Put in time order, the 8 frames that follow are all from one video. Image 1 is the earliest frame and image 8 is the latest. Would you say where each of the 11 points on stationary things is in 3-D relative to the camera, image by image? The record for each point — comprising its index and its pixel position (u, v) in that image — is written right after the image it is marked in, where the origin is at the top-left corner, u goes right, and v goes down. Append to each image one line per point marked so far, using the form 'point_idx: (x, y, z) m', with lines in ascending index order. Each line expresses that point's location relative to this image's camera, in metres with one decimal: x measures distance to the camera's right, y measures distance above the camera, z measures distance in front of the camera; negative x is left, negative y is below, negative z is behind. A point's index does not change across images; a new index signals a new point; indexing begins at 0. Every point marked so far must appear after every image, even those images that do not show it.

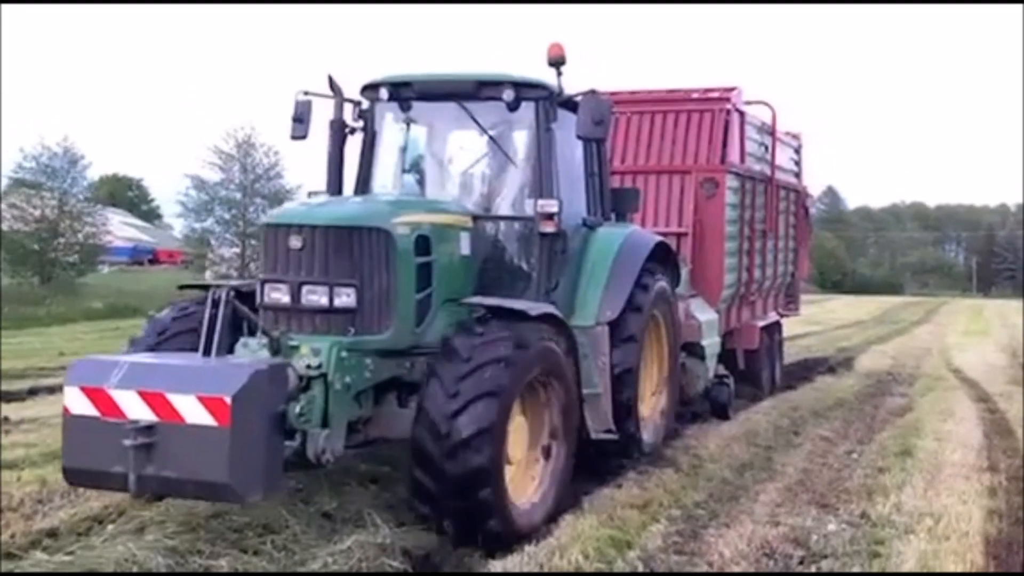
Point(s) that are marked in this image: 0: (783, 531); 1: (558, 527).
0: (+1.0, -0.9, +6.1) m
1: (+0.2, -0.9, +5.8) m
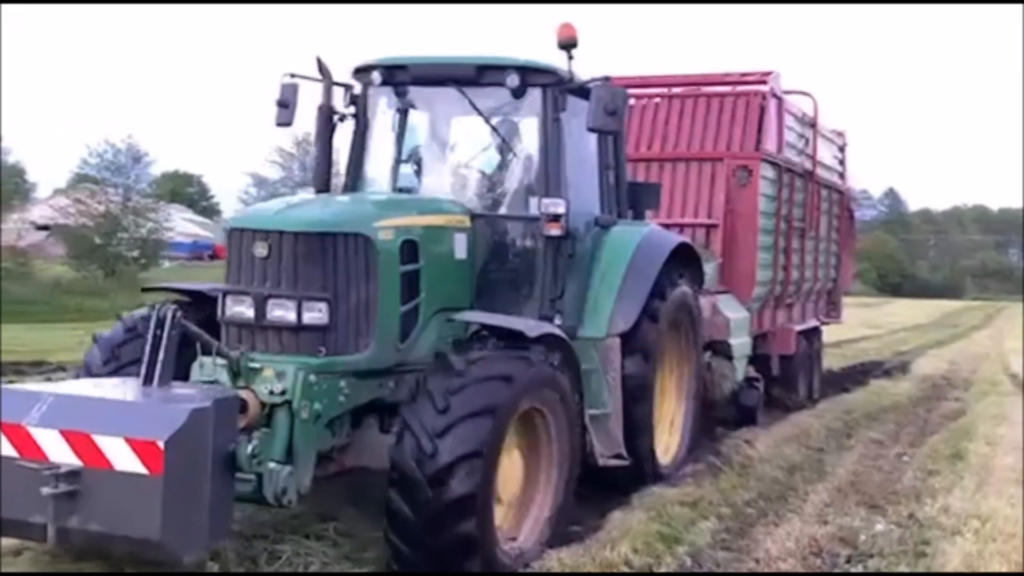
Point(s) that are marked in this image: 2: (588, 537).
0: (+1.2, -0.9, +6.2) m
1: (+0.4, -0.9, +5.9) m
2: (+0.3, -0.9, +5.8) m
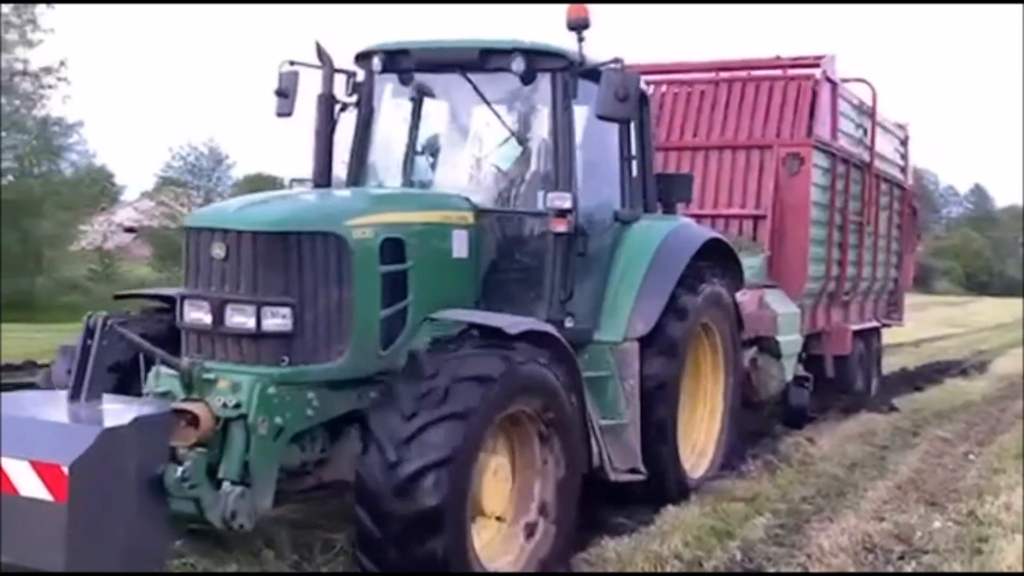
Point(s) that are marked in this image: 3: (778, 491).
0: (+1.4, -0.9, +6.2) m
1: (+0.6, -0.9, +6.0) m
2: (+0.5, -0.9, +5.9) m
3: (+1.1, -0.8, +6.5) m
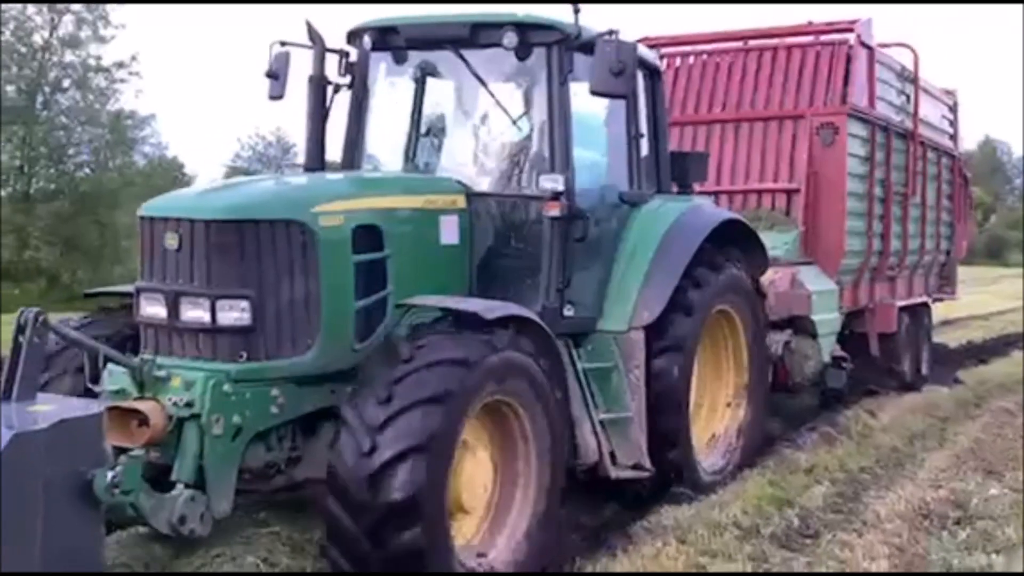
0: (+1.7, -0.8, +6.2) m
1: (+0.8, -0.8, +6.1) m
2: (+0.7, -0.8, +6.0) m
3: (+1.3, -0.7, +6.6) m
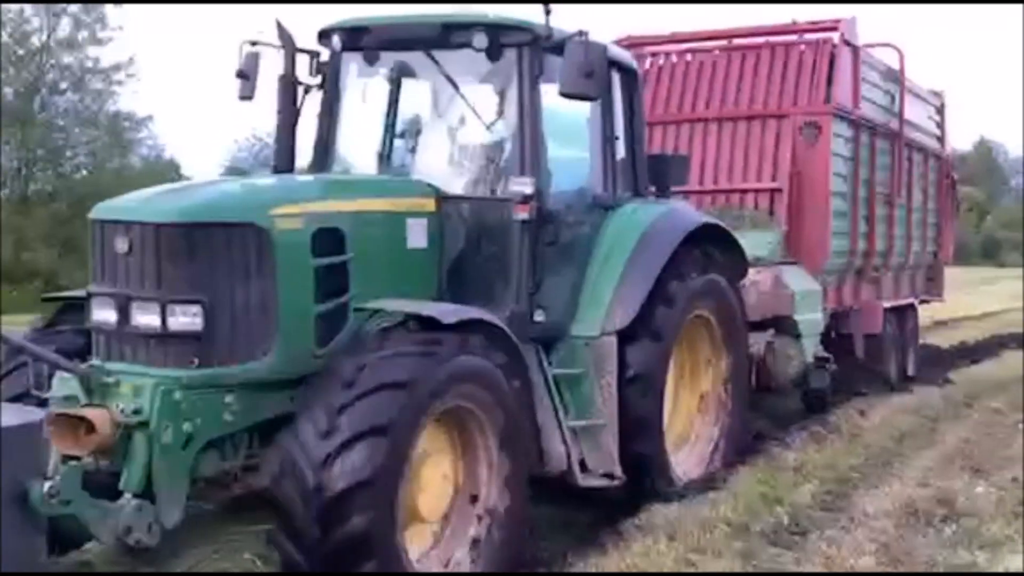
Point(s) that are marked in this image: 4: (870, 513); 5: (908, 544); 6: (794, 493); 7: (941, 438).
0: (+1.6, -0.8, +6.3) m
1: (+0.8, -0.8, +6.1) m
2: (+0.6, -0.8, +6.0) m
3: (+1.3, -0.7, +6.6) m
4: (+1.3, -0.8, +5.9) m
5: (+1.4, -0.9, +5.6) m
6: (+1.1, -0.8, +6.1) m
7: (+1.9, -0.7, +7.1) m
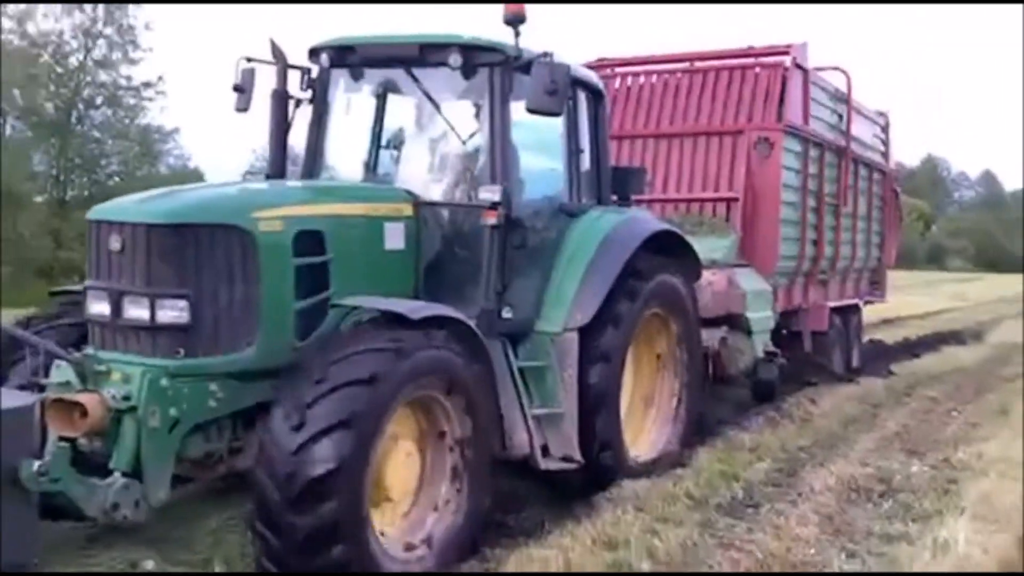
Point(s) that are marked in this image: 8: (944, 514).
0: (+1.6, -0.8, +7.2) m
1: (+0.8, -0.8, +7.1) m
2: (+0.6, -0.8, +7.0) m
3: (+1.3, -0.7, +7.6) m
4: (+1.3, -0.9, +6.9) m
5: (+1.4, -0.9, +6.6) m
6: (+1.1, -0.8, +7.1) m
7: (+1.9, -0.7, +8.0) m
8: (+1.8, -0.9, +6.5) m
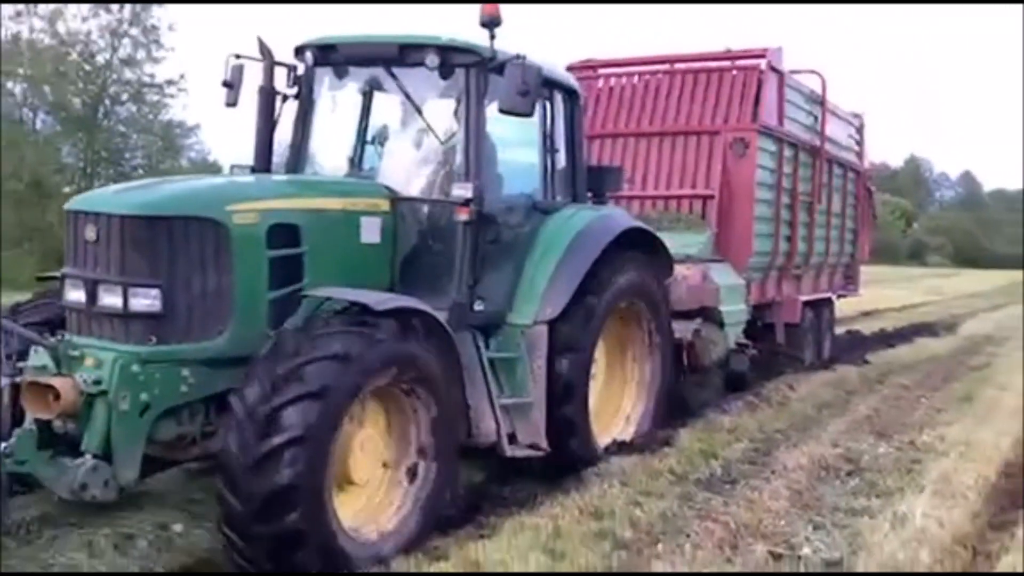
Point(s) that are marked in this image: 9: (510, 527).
0: (+1.6, -0.8, +7.8) m
1: (+0.7, -0.8, +7.7) m
2: (+0.6, -0.8, +7.6) m
3: (+1.3, -0.7, +8.2) m
4: (+1.3, -0.8, +7.5) m
5: (+1.4, -0.9, +7.2) m
6: (+1.0, -0.8, +7.7) m
7: (+1.9, -0.7, +8.6) m
8: (+1.8, -0.9, +7.1) m
9: (0.0, -0.9, +6.2) m
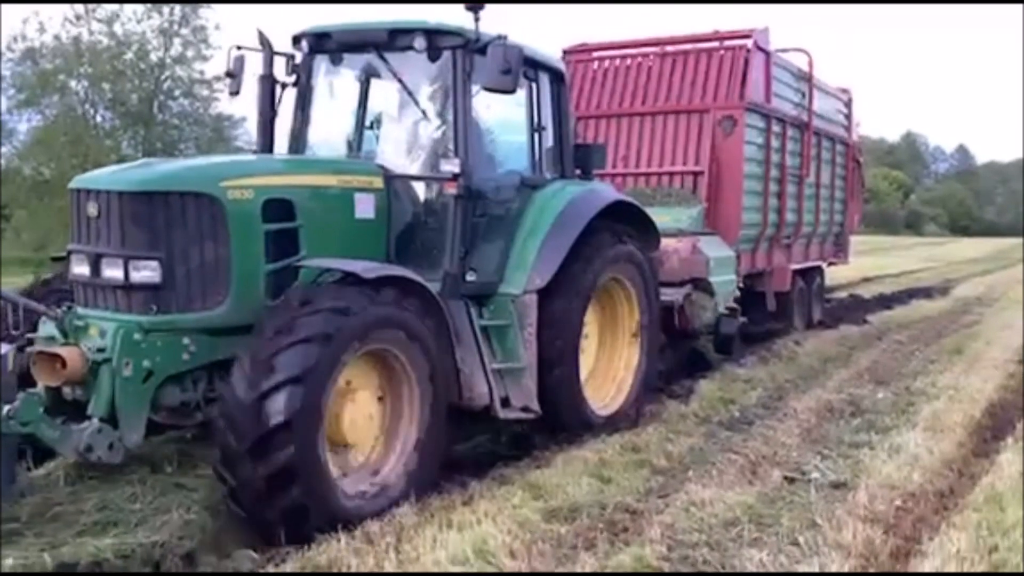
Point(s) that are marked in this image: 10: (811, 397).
0: (+1.8, -0.6, +8.9) m
1: (+1.0, -0.6, +8.8) m
2: (+0.9, -0.6, +8.7) m
3: (+1.5, -0.5, +9.2) m
4: (+1.5, -0.7, +8.6) m
5: (+1.6, -0.7, +8.2) m
6: (+1.3, -0.6, +8.7) m
7: (+2.1, -0.4, +9.7) m
8: (+2.0, -0.7, +8.2) m
9: (+0.2, -0.8, +7.2) m
10: (+1.7, -0.6, +8.9) m
